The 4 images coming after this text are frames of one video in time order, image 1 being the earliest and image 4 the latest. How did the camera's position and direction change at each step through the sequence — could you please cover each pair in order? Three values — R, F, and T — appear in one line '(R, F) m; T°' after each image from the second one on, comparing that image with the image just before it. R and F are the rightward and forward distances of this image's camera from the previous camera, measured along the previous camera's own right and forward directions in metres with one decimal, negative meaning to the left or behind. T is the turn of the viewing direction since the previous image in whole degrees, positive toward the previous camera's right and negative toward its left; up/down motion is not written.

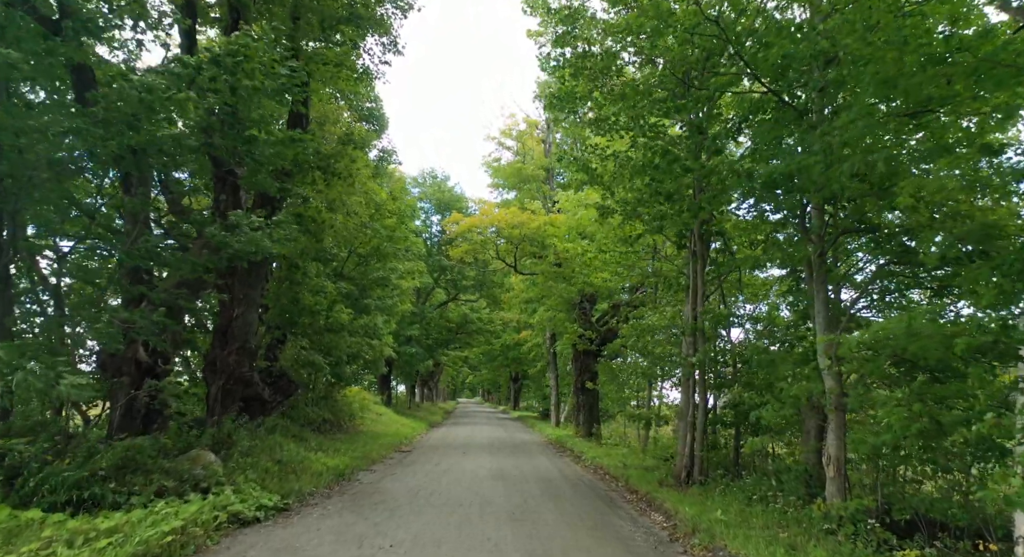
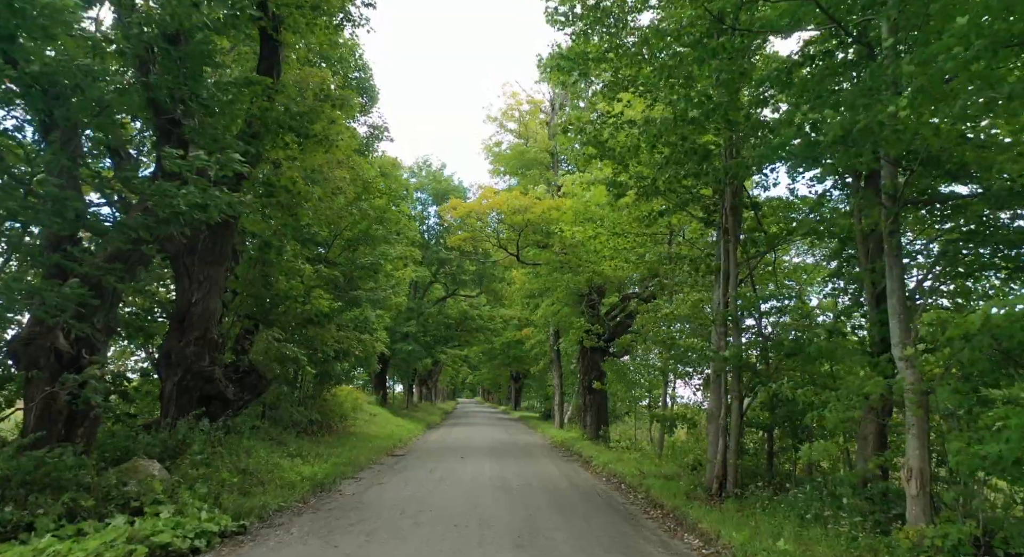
(-0.1, +1.7) m; 0°
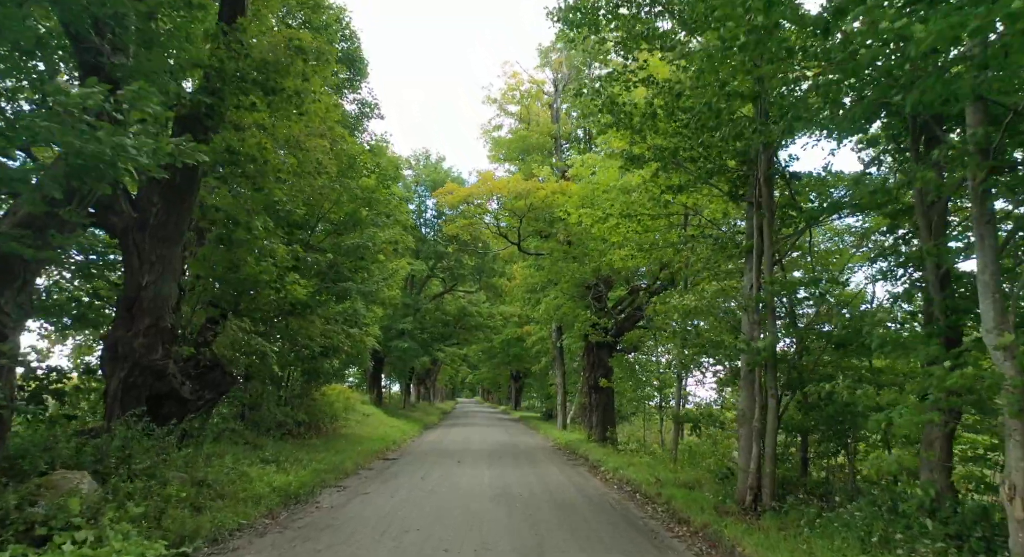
(0.0, +1.4) m; 0°
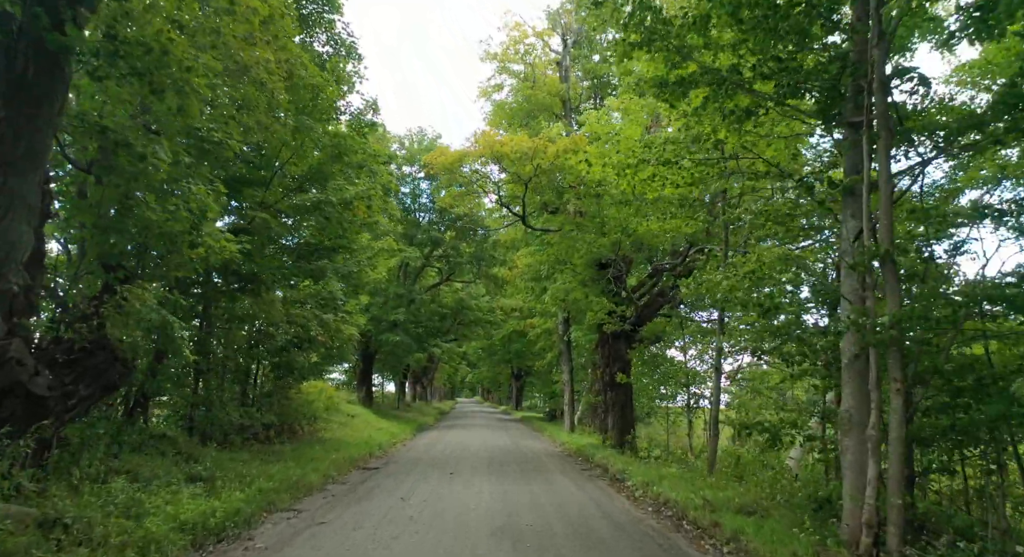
(-0.1, +2.9) m; 0°
